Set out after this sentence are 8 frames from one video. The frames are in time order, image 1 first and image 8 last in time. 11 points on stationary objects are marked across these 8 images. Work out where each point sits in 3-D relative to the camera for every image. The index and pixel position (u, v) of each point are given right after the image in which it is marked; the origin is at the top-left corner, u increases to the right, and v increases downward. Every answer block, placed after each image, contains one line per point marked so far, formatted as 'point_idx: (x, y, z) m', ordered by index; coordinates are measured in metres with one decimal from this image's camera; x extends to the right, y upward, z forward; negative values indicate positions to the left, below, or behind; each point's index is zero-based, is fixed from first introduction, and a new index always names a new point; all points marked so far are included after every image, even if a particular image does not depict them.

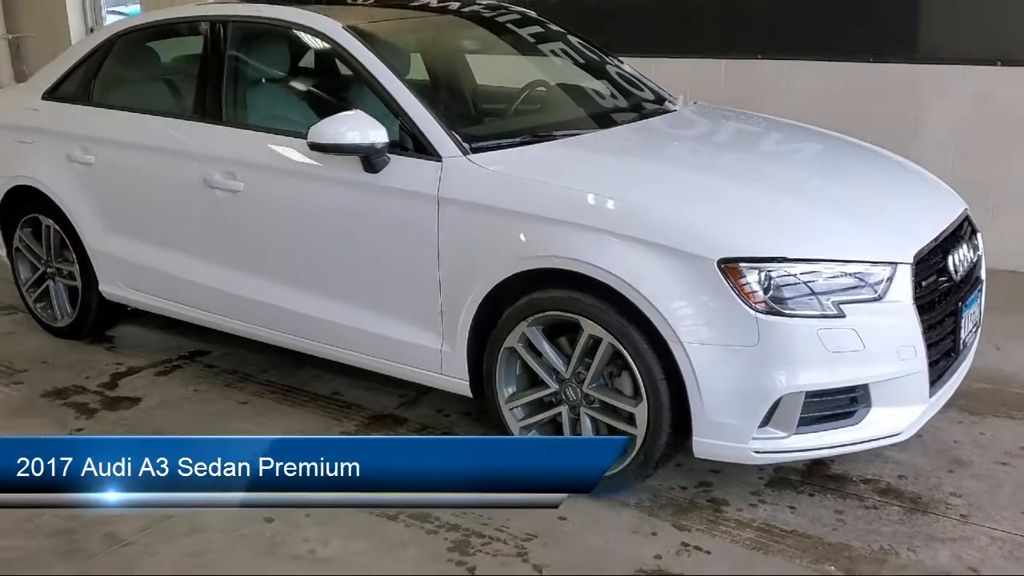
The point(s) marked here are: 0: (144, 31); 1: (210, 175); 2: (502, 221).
0: (-1.5, +1.0, +4.0) m
1: (-1.0, +0.4, +3.6) m
2: (0.0, +0.2, +2.9) m
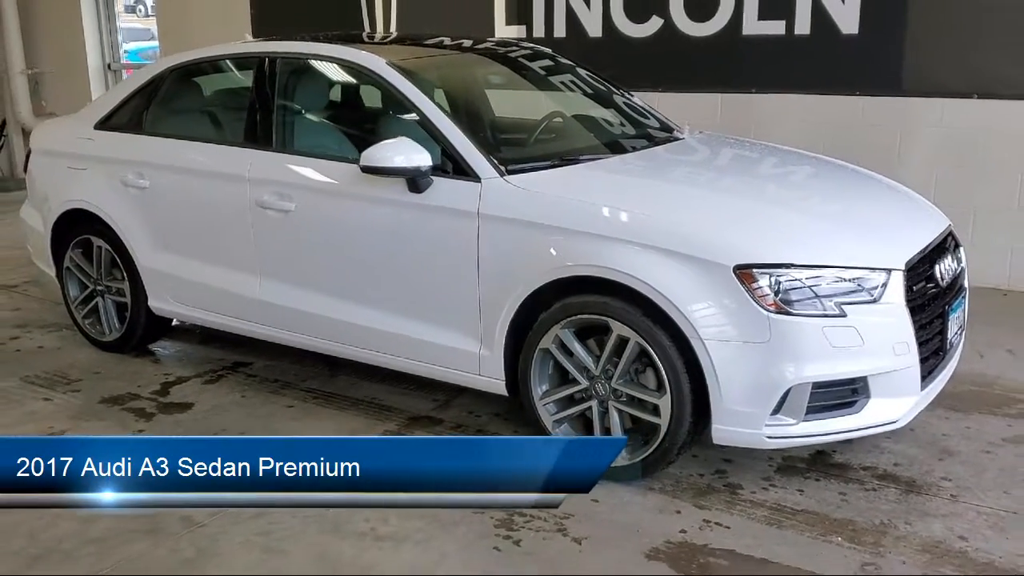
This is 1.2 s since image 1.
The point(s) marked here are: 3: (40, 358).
0: (-1.4, +1.0, +4.4) m
1: (-0.9, +0.3, +3.9) m
2: (+0.1, +0.2, +3.2) m
3: (-2.1, -0.3, +4.6) m
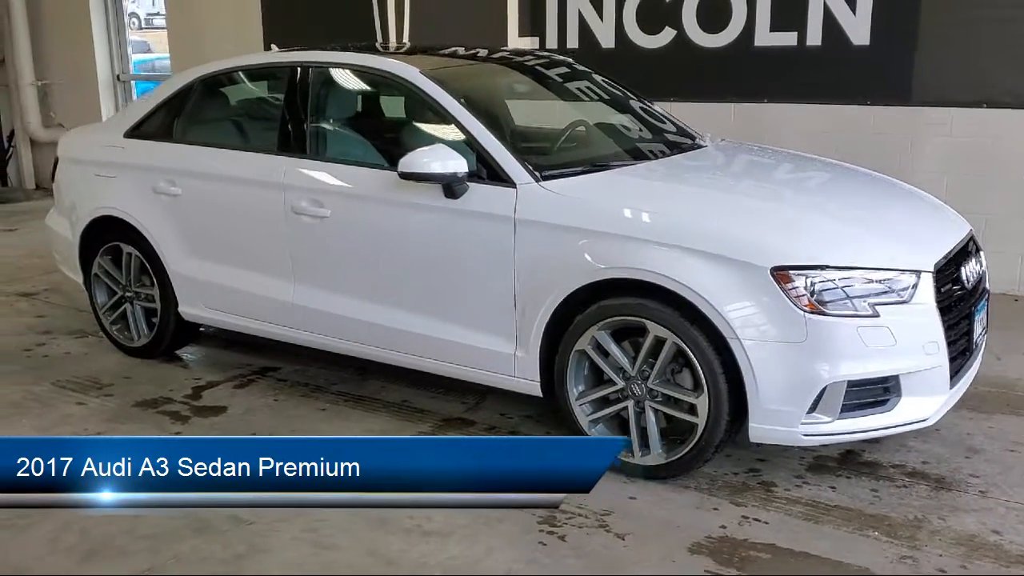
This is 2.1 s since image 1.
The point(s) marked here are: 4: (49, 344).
0: (-1.3, +0.9, +4.5) m
1: (-0.8, +0.3, +4.0) m
2: (+0.2, +0.2, +3.3) m
3: (-2.0, -0.3, +4.7) m
4: (-2.3, -0.3, +5.0) m
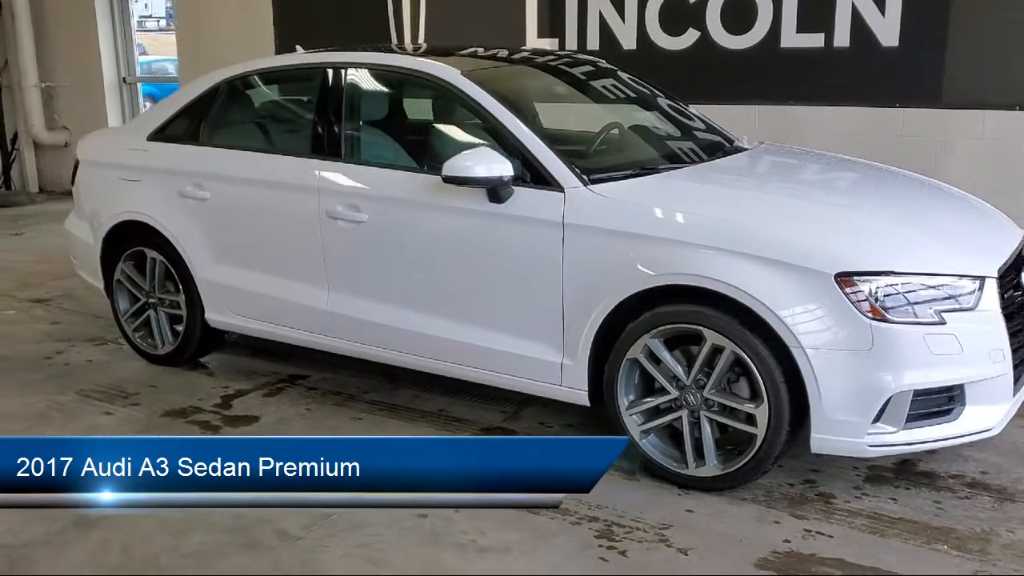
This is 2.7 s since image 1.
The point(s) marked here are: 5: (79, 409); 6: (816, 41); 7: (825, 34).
0: (-1.1, +0.9, +4.4) m
1: (-0.7, +0.3, +3.9) m
2: (+0.4, +0.1, +3.2) m
3: (-1.9, -0.4, +4.6) m
4: (-2.1, -0.3, +4.9) m
5: (-1.7, -0.5, +4.1) m
6: (+1.7, +1.4, +5.7) m
7: (+1.7, +1.4, +5.7) m
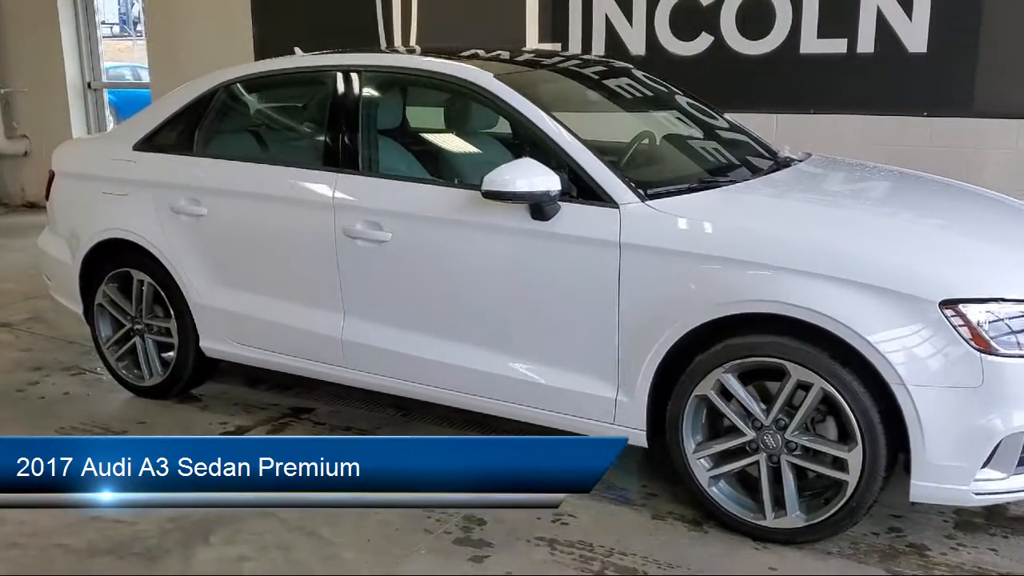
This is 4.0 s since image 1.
0: (-1.0, +0.8, +4.0) m
1: (-0.6, +0.2, +3.5) m
2: (+0.5, +0.1, +2.9) m
3: (-1.8, -0.5, +4.1) m
4: (-2.0, -0.4, +4.4) m
5: (-1.6, -0.6, +3.6) m
6: (+1.7, +1.3, +5.4) m
7: (+1.8, +1.3, +5.4) m
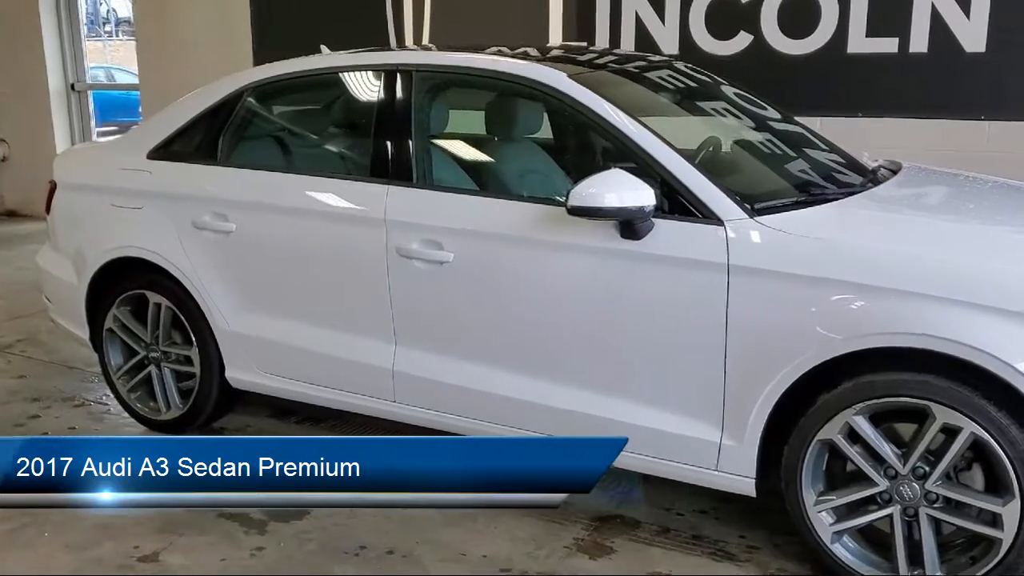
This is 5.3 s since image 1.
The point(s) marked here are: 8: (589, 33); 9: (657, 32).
0: (-0.8, +0.7, +3.6) m
1: (-0.3, +0.1, +3.1) m
2: (+0.8, 0.0, +2.5) m
3: (-1.6, -0.6, +3.7) m
4: (-1.8, -0.5, +4.0) m
5: (-1.4, -0.7, +3.2) m
6: (+1.9, +1.2, +5.1) m
7: (+1.9, +1.3, +5.1) m
8: (+0.4, +1.5, +5.9) m
9: (+0.8, +1.4, +5.7) m
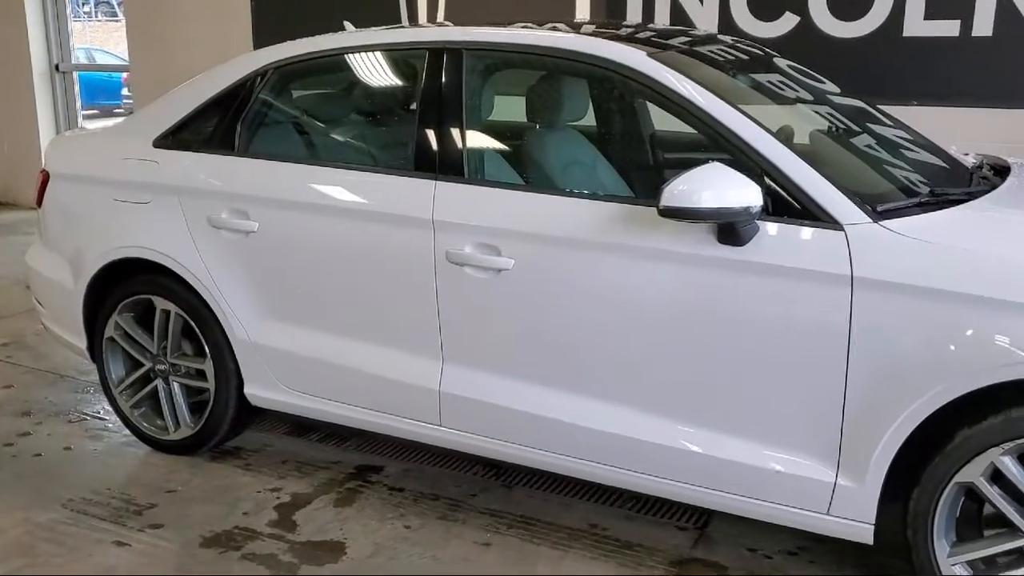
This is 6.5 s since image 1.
0: (-0.6, +0.7, +3.1) m
1: (-0.2, +0.1, +2.7) m
2: (+0.9, -0.1, +2.2) m
3: (-1.4, -0.6, +3.3) m
4: (-1.7, -0.5, +3.6) m
5: (-1.2, -0.7, +2.8) m
6: (+2.1, +1.2, +4.8) m
7: (+2.1, +1.2, +4.7) m
8: (+0.6, +1.5, +5.5) m
9: (+0.9, +1.4, +5.3) m
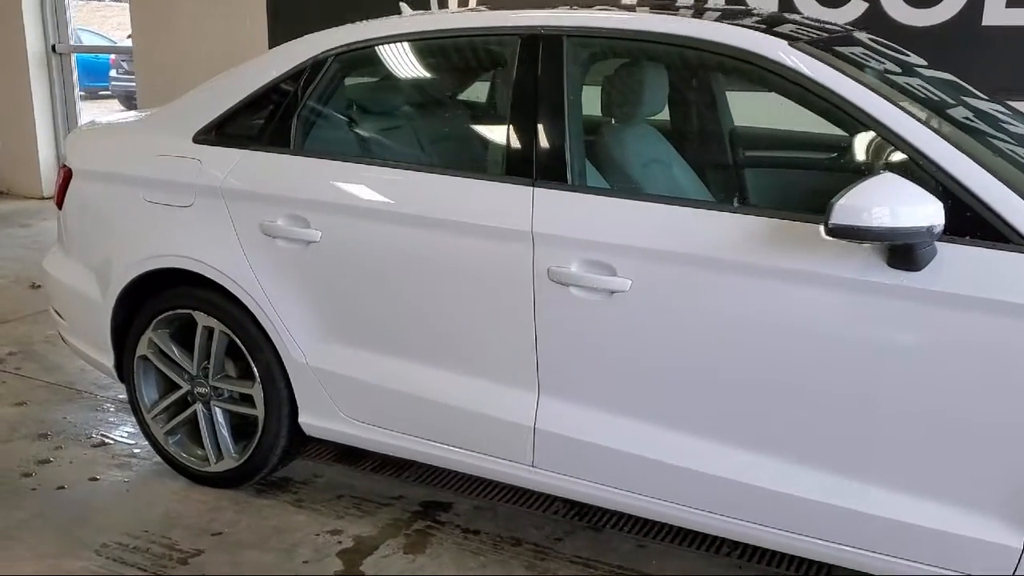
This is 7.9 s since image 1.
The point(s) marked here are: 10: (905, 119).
0: (-0.4, +0.7, +2.8) m
1: (+0.1, +0.1, +2.3) m
2: (+1.2, -0.1, +1.8) m
3: (-1.2, -0.6, +2.9) m
4: (-1.4, -0.5, +3.2) m
5: (-1.0, -0.7, +2.4) m
6: (+2.3, +1.2, +4.4) m
7: (+2.3, +1.2, +4.4) m
8: (+0.8, +1.5, +5.1) m
9: (+1.2, +1.4, +4.9) m
10: (+0.8, +0.3, +2.1) m
